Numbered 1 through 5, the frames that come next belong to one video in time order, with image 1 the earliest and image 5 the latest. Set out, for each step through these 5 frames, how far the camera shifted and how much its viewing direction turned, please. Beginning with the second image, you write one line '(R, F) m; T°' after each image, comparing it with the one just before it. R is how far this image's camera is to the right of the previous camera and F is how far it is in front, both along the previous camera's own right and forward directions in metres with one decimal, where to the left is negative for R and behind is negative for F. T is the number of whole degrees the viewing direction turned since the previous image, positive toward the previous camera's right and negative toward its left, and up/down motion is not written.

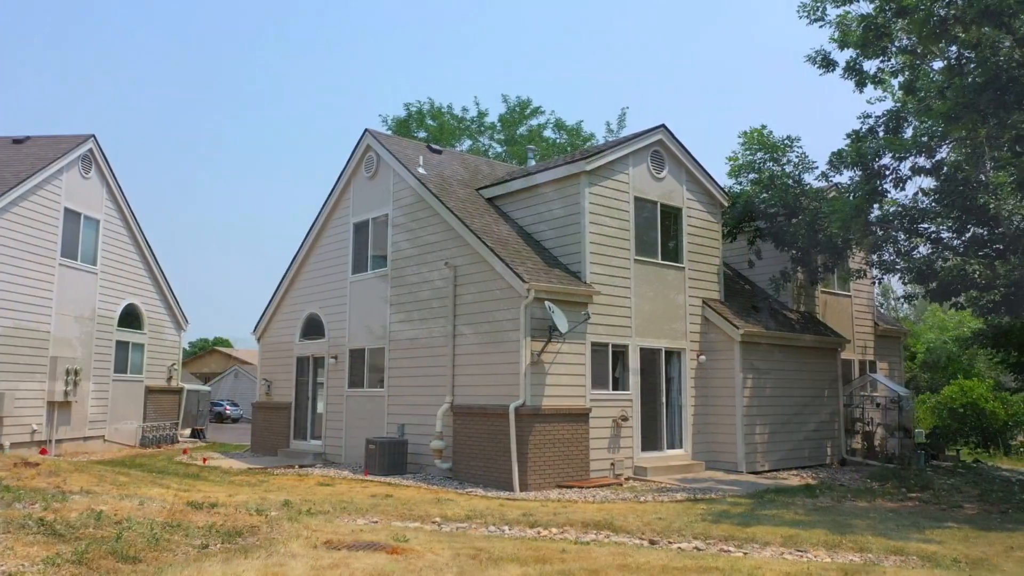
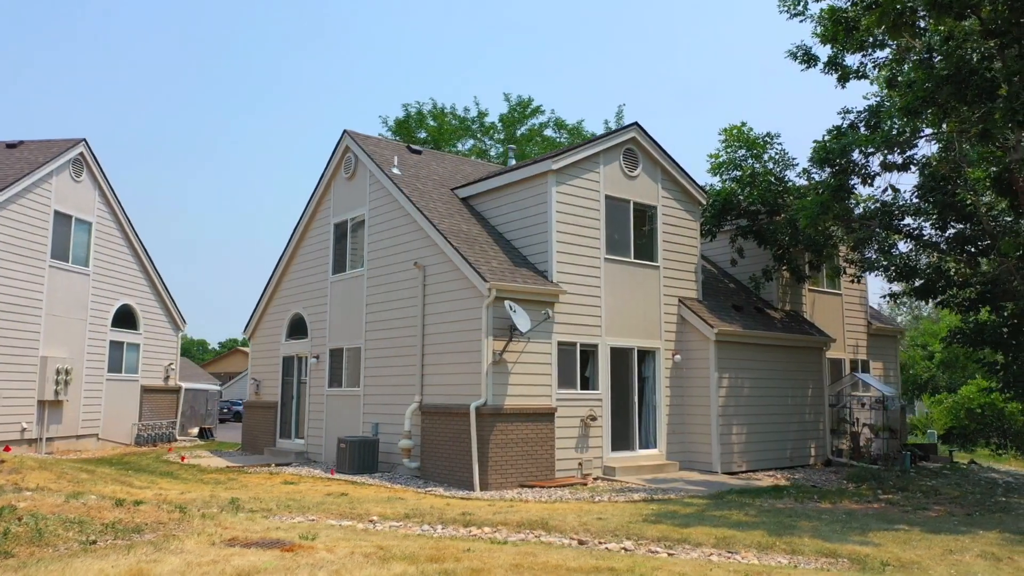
(+1.1, 0.0) m; -2°
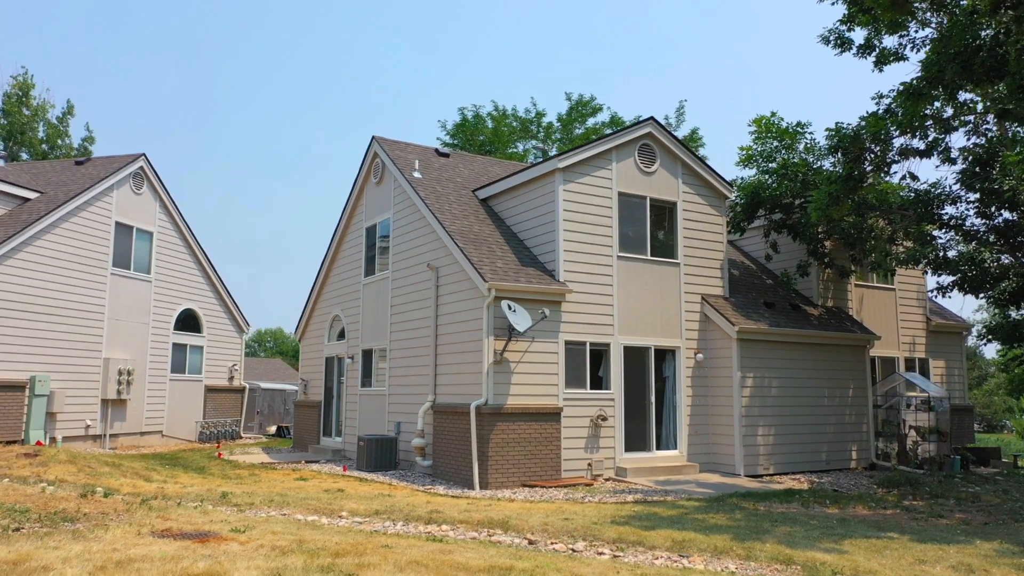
(+1.7, +0.1) m; -7°
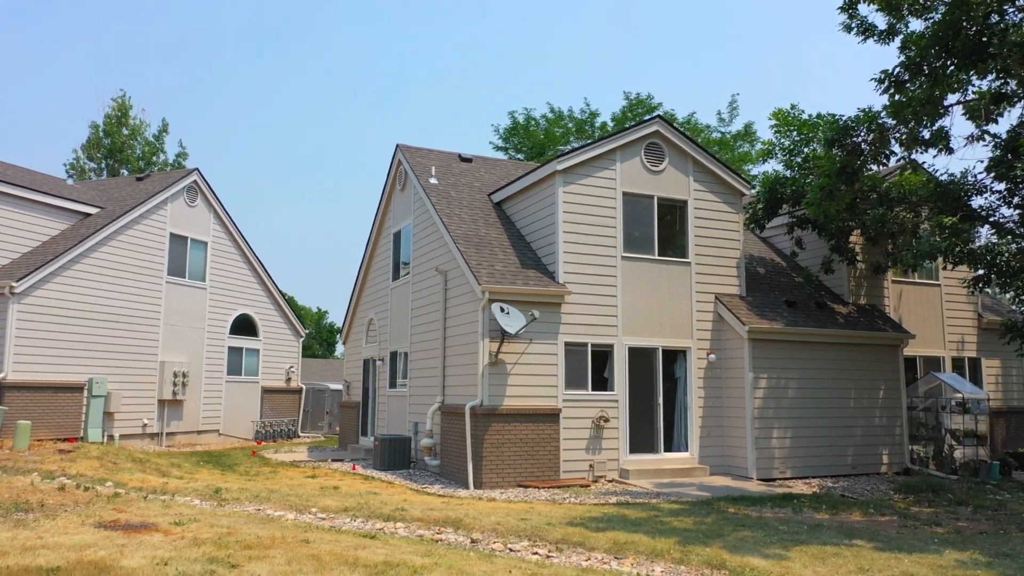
(+1.7, -0.1) m; -7°
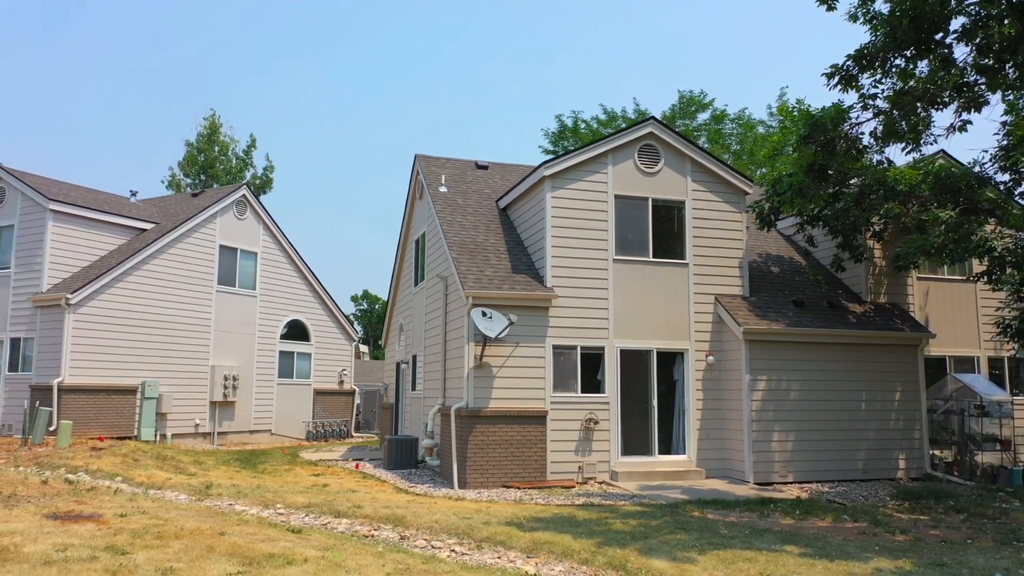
(+2.0, -0.2) m; -7°
